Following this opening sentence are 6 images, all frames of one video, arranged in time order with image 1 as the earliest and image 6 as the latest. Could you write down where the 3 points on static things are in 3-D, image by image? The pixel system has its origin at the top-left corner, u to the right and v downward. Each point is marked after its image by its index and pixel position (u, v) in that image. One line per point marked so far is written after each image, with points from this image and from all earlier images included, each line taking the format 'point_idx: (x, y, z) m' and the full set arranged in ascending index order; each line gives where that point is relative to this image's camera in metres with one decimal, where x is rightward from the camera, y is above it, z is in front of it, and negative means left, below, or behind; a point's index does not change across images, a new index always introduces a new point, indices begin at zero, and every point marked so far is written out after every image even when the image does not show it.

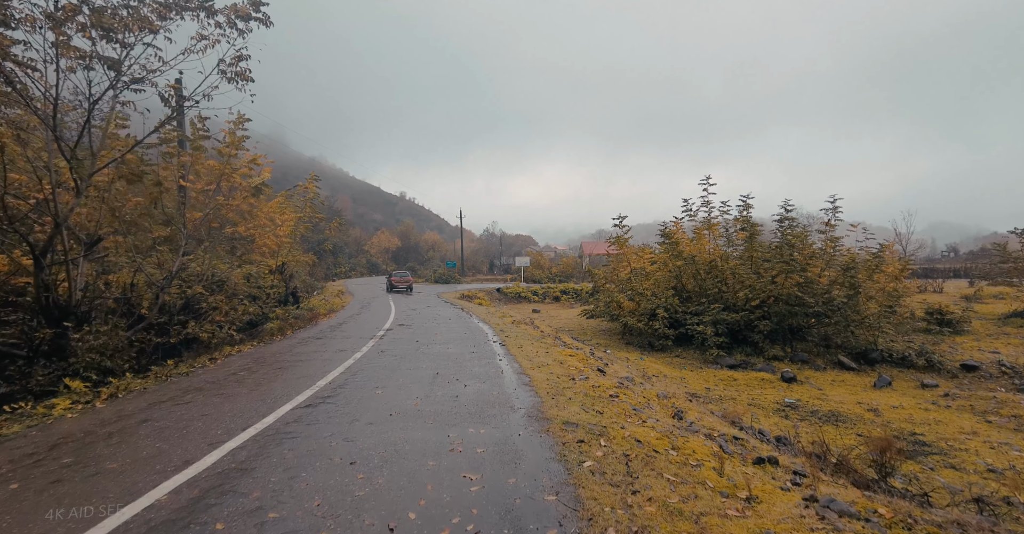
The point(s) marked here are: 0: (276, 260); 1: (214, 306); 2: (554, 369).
0: (-8.2, +0.2, +15.2) m
1: (-7.1, -0.9, +10.5) m
2: (+0.6, -1.4, +6.1) m
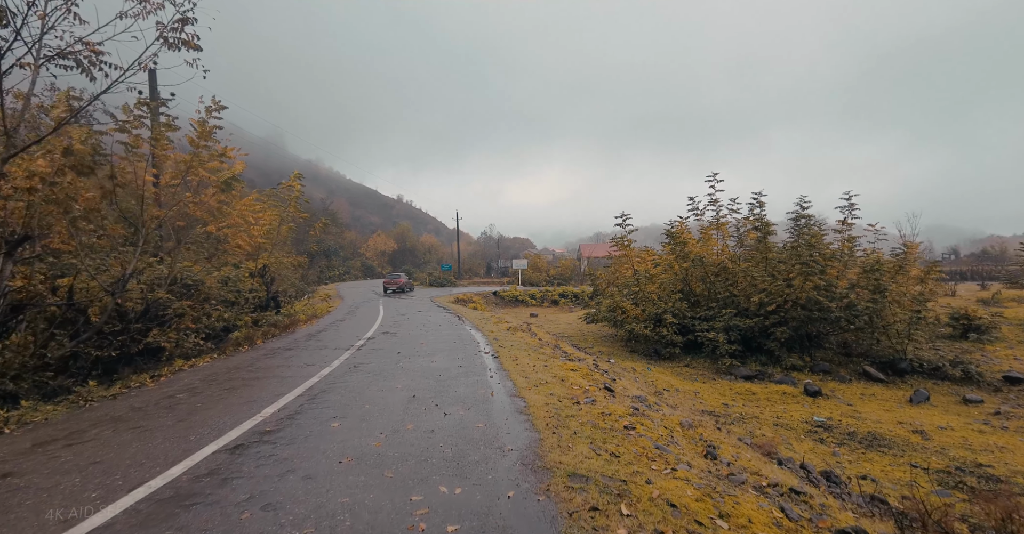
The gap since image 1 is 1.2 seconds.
0: (-8.3, +0.1, +14.3) m
1: (-7.2, -1.0, +9.6) m
2: (+0.5, -1.4, +5.2) m
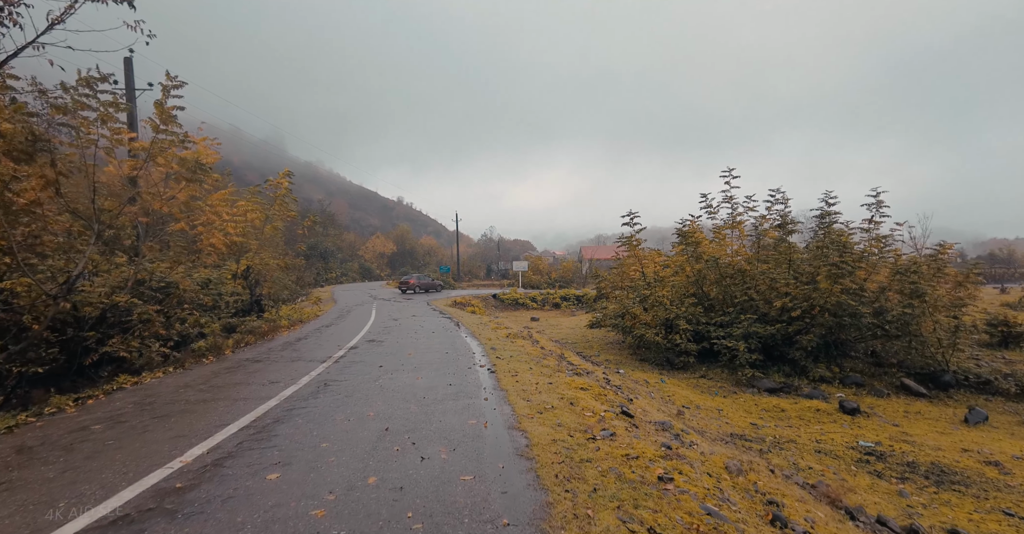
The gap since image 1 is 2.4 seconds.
0: (-8.3, +0.1, +13.4) m
1: (-7.2, -1.0, +8.6) m
2: (+0.5, -1.5, +4.3) m
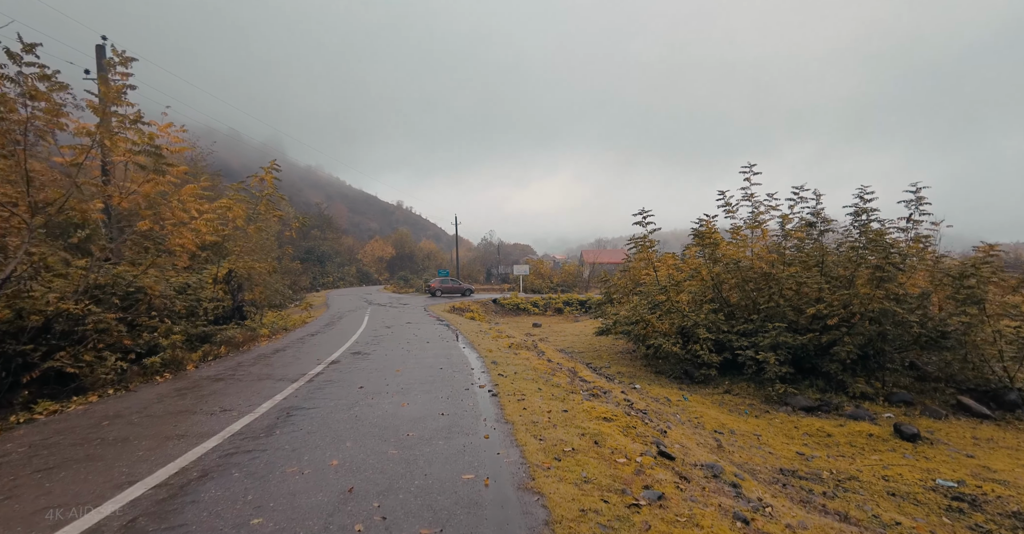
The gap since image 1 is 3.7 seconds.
0: (-8.3, 0.0, +12.4) m
1: (-7.2, -1.1, +7.6) m
2: (+0.6, -1.5, +3.3) m
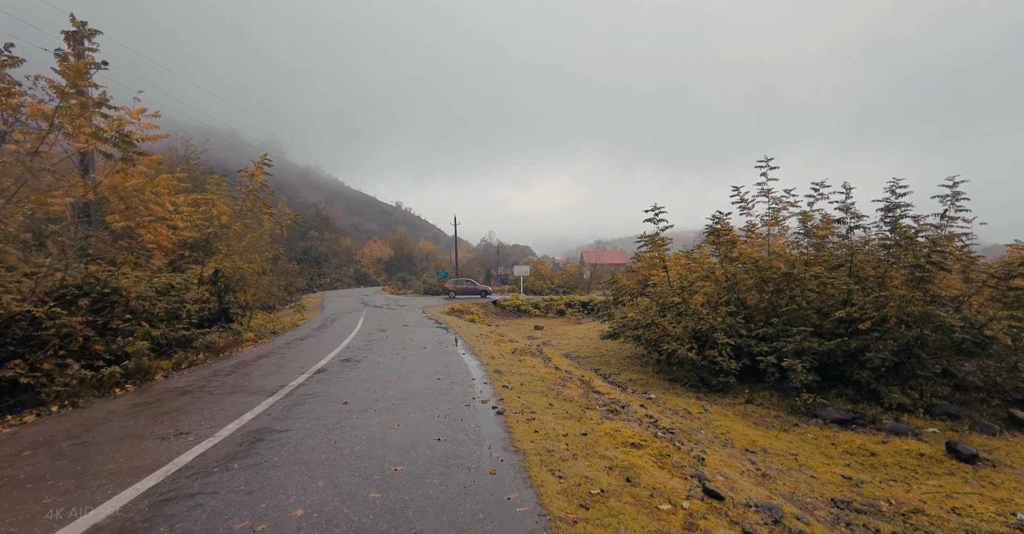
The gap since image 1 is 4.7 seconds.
0: (-8.2, 0.0, +11.6) m
1: (-7.1, -1.0, +6.9) m
2: (+0.7, -1.4, +2.5) m
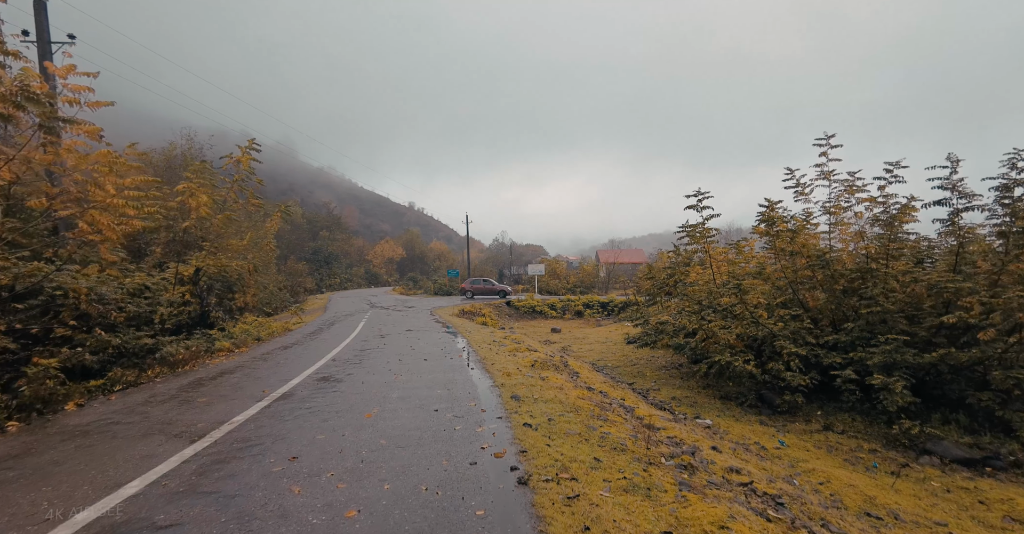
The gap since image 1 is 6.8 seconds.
0: (-7.8, 0.0, +10.3) m
1: (-6.8, -1.0, +5.5) m
2: (+0.8, -1.3, +0.9) m
